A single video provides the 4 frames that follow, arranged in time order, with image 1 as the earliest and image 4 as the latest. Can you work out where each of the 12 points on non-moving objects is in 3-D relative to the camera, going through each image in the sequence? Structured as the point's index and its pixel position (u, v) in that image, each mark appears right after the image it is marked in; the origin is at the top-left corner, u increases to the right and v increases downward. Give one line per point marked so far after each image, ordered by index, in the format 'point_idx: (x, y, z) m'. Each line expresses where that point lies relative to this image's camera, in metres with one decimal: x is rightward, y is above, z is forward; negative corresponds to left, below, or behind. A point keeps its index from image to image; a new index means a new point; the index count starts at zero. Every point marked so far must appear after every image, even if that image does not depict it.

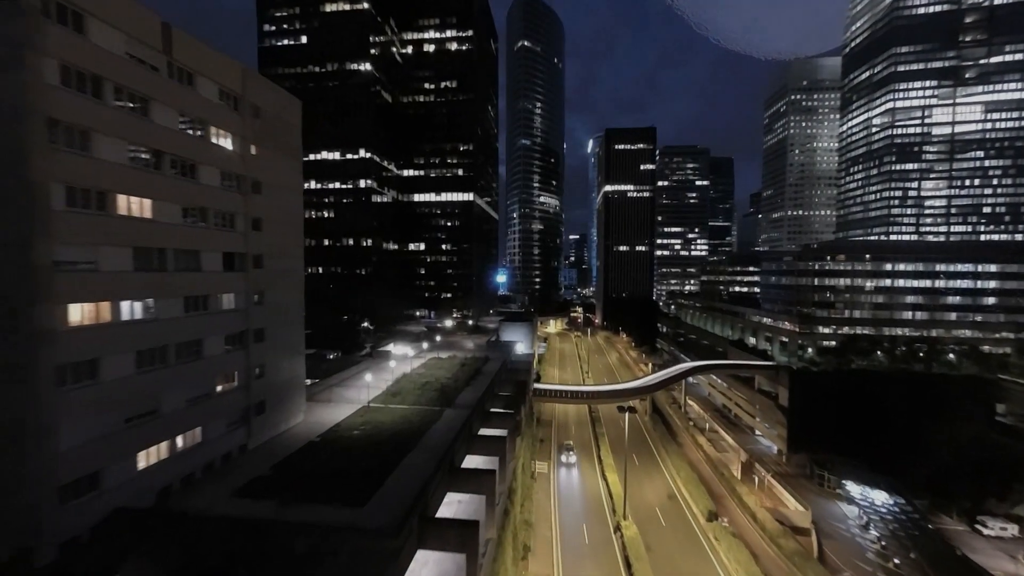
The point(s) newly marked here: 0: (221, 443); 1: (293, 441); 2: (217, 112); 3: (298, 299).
0: (-9.8, -5.2, +14.5) m
1: (-8.5, -5.9, +17.0) m
2: (-9.7, +5.7, +14.2) m
3: (-9.2, -0.5, +18.7) m
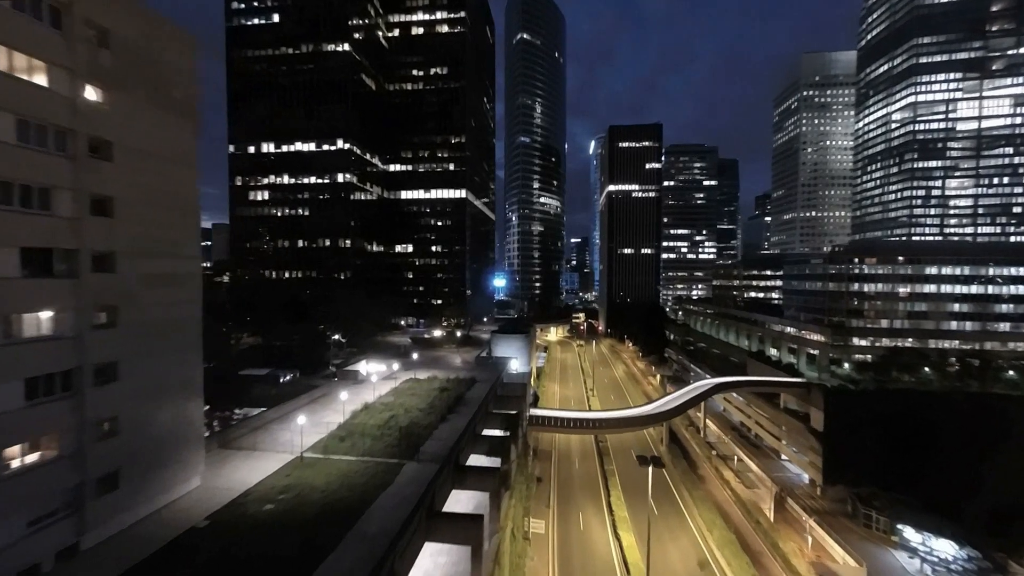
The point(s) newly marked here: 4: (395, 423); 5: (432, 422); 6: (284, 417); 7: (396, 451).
0: (-10.4, -5.5, +9.1) m
1: (-9.1, -6.3, +11.5) m
2: (-10.3, +5.4, +8.9) m
3: (-9.8, -0.8, +13.3) m
4: (-5.2, -6.0, +19.3) m
5: (-3.7, -6.1, +19.7) m
6: (-10.0, -5.8, +19.1) m
7: (-4.4, -6.2, +16.5) m
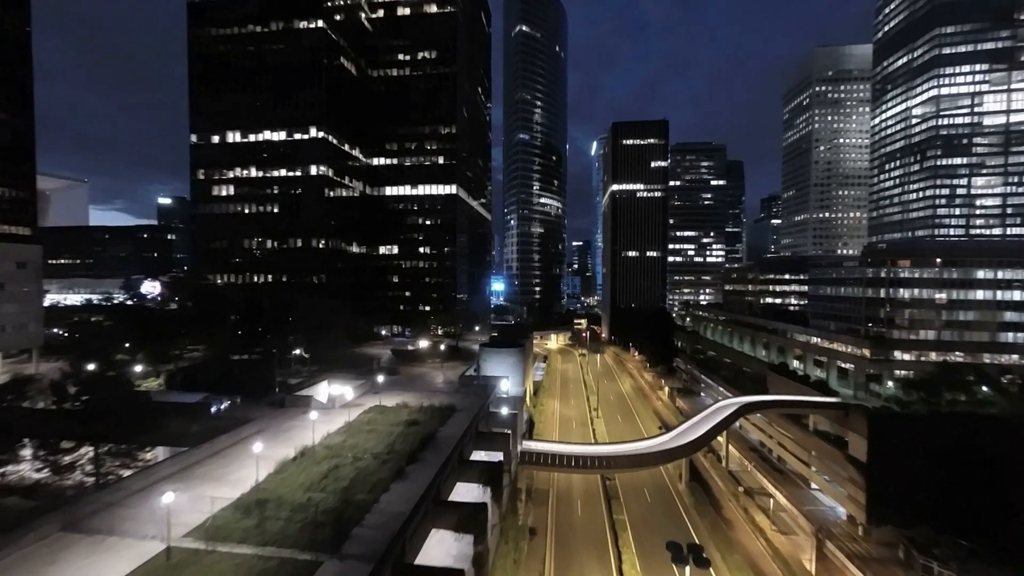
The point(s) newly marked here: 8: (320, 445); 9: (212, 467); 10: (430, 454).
0: (-11.1, -5.8, +4.0) m
1: (-9.8, -6.5, +6.4) m
2: (-11.0, +5.1, +3.9) m
3: (-10.5, -1.1, +8.2) m
4: (-5.9, -6.3, +14.2) m
5: (-4.3, -6.4, +14.6) m
6: (-10.7, -6.1, +14.0) m
7: (-5.1, -6.5, +11.4) m
8: (-7.6, -6.2, +17.3) m
9: (-10.5, -6.1, +15.1) m
10: (-3.2, -6.5, +17.1) m
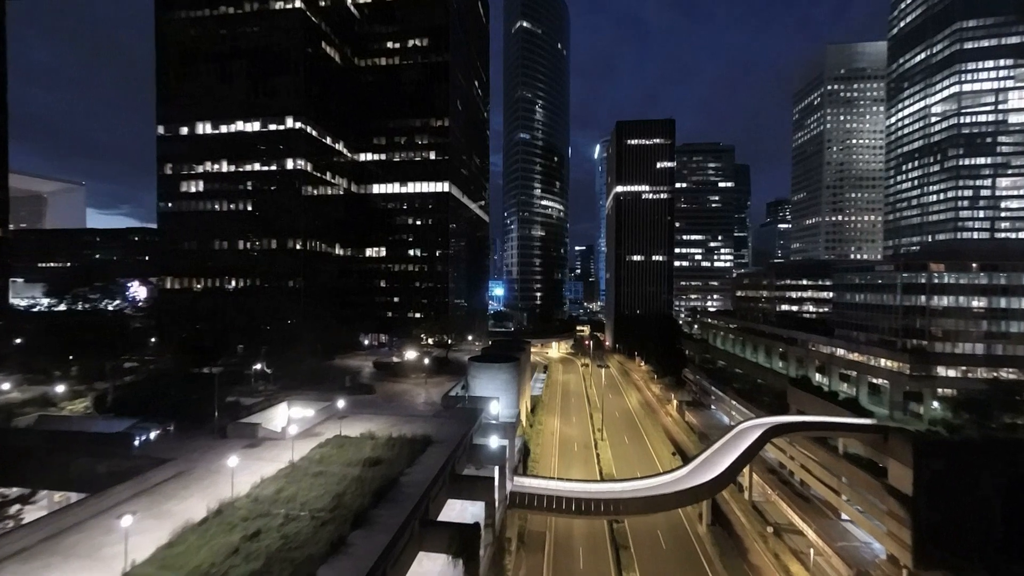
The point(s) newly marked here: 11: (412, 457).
0: (-11.8, -5.8, +0.1) m
1: (-10.5, -6.6, +2.5) m
2: (-11.6, +5.1, +0.1) m
3: (-11.1, -1.2, +4.4) m
4: (-6.5, -6.5, +10.3) m
5: (-4.9, -6.6, +10.7) m
6: (-11.3, -6.3, +10.1) m
7: (-5.7, -6.6, +7.5) m
8: (-8.2, -6.4, +13.4) m
9: (-11.1, -6.3, +11.3) m
10: (-3.8, -6.7, +13.1) m
11: (-3.9, -6.5, +16.9) m
